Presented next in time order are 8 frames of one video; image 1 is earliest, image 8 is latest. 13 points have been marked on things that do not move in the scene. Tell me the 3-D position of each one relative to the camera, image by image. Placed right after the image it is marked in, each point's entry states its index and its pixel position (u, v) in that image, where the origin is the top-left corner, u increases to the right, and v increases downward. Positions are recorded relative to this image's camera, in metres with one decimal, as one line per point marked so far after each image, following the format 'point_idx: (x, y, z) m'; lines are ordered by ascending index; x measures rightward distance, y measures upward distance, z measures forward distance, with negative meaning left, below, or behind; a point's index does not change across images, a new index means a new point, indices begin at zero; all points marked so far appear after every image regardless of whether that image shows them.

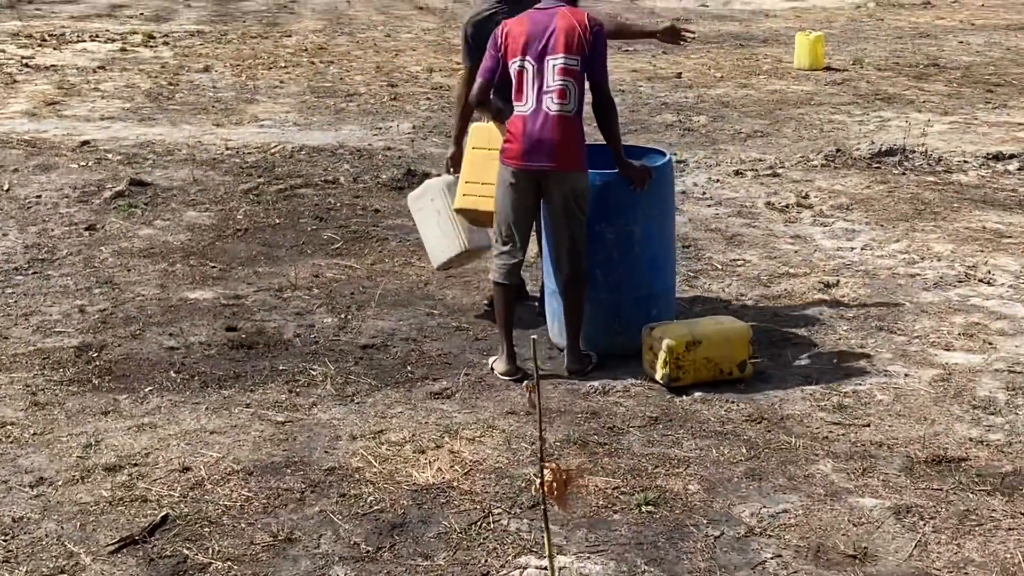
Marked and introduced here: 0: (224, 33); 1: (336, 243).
0: (-2.8, +2.5, +13.1) m
1: (-0.8, +0.2, +6.0) m
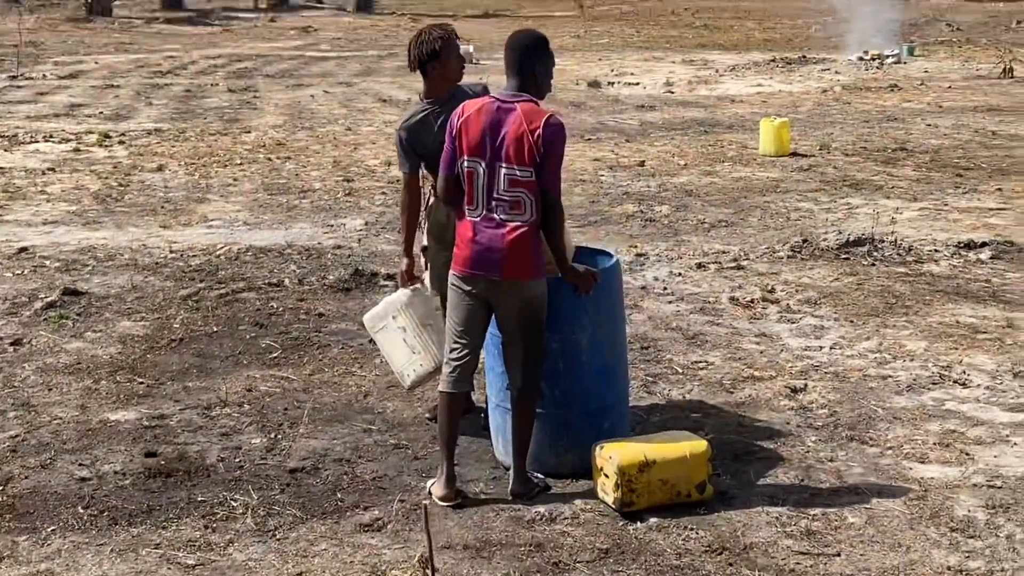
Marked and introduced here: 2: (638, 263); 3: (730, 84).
0: (-3.2, +1.5, +12.9) m
1: (-1.0, -0.3, +5.7) m
2: (+0.7, +0.1, +7.3) m
3: (+3.0, +2.8, +18.3) m
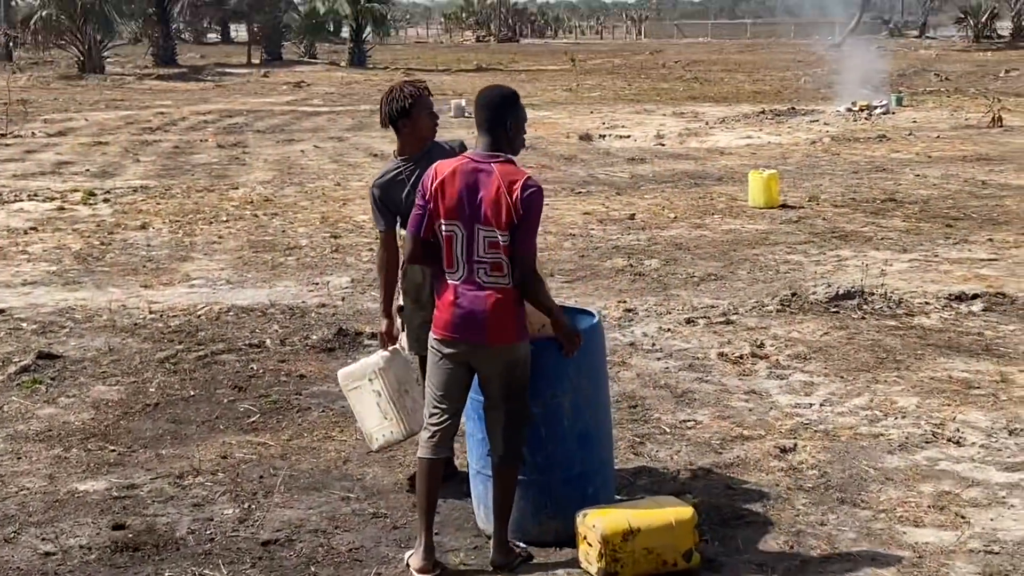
0: (-3.3, +0.9, +12.8) m
1: (-1.1, -0.5, +5.6) m
2: (+0.6, -0.2, +7.2) m
3: (+2.8, +2.1, +18.3) m
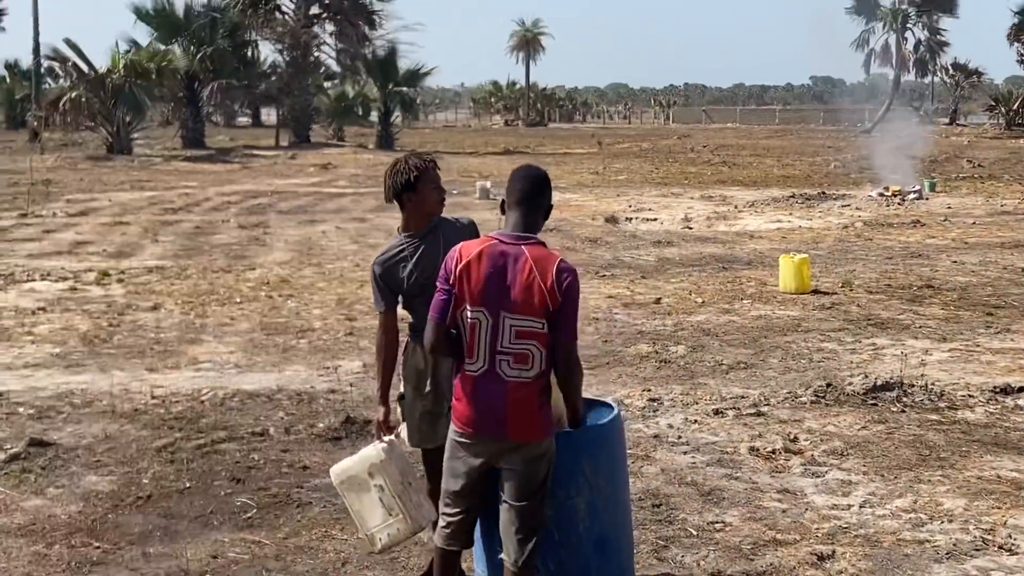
0: (-3.1, +0.2, +12.6) m
1: (-1.0, -0.9, +5.2) m
2: (+0.7, -0.6, +6.8) m
3: (+3.2, +0.9, +18.0) m
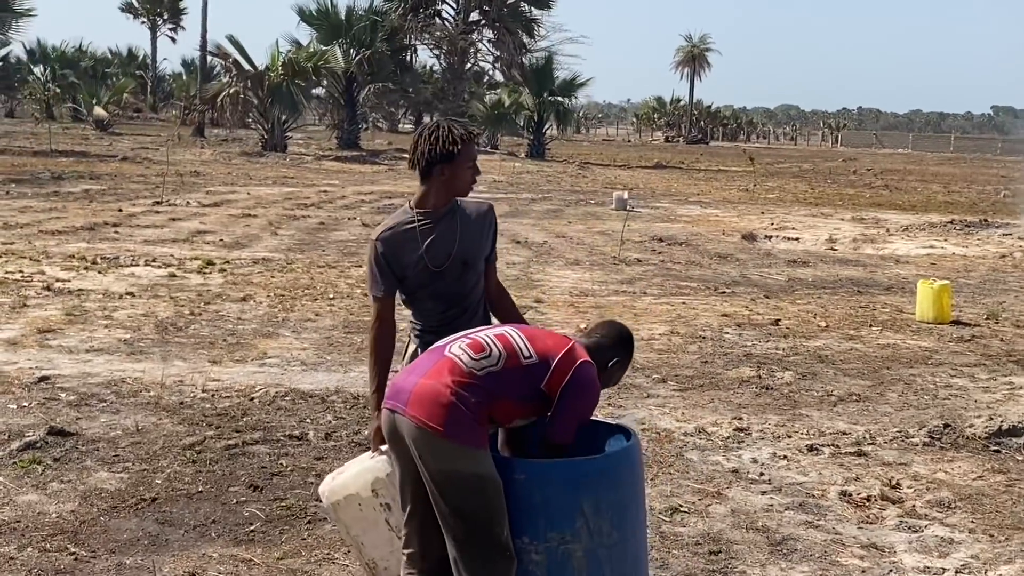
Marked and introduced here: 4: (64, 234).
0: (-2.0, +0.2, +12.2) m
1: (-0.9, -0.8, +4.7) m
2: (+1.0, -0.7, +6.1) m
3: (+4.8, +0.6, +16.9) m
4: (-4.6, +0.6, +13.7) m
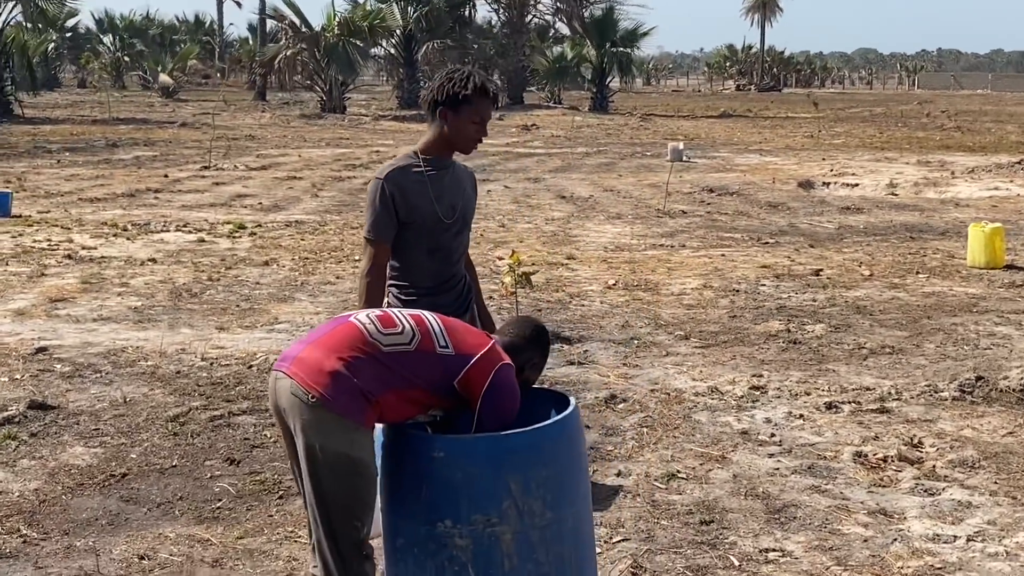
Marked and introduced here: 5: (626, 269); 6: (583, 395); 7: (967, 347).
0: (-1.7, +0.6, +12.0) m
1: (-1.0, -0.7, +4.4) m
2: (+1.0, -0.5, +5.7) m
3: (+5.4, +1.2, +16.3) m
4: (-4.2, +0.9, +13.7) m
5: (+0.8, +0.1, +9.4) m
6: (+0.3, -0.5, +5.8) m
7: (+2.3, -0.3, +6.9) m
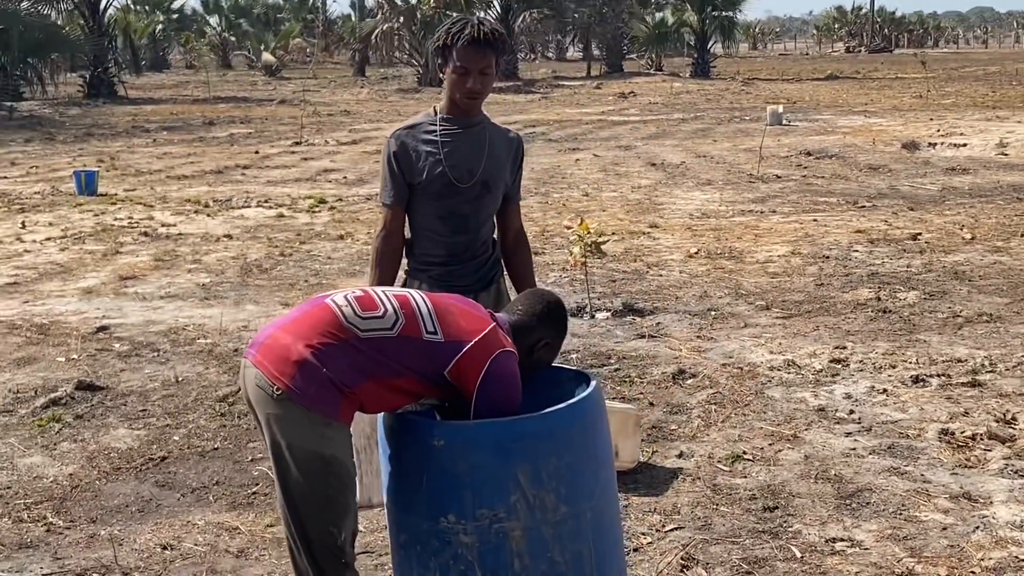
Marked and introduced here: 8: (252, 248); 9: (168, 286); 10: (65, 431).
0: (-0.9, +0.8, +11.8) m
1: (-0.8, -0.6, +4.2) m
2: (+1.3, -0.3, +5.4) m
3: (+6.5, +1.7, +15.5) m
4: (-3.3, +1.1, +13.7) m
5: (+1.3, +0.3, +9.0) m
6: (+0.6, -0.3, +5.4) m
7: (+2.7, -0.1, +6.4) m
8: (-1.7, +0.3, +8.9) m
9: (-1.9, 0.0, +7.7) m
10: (-1.6, -0.5, +4.8) m
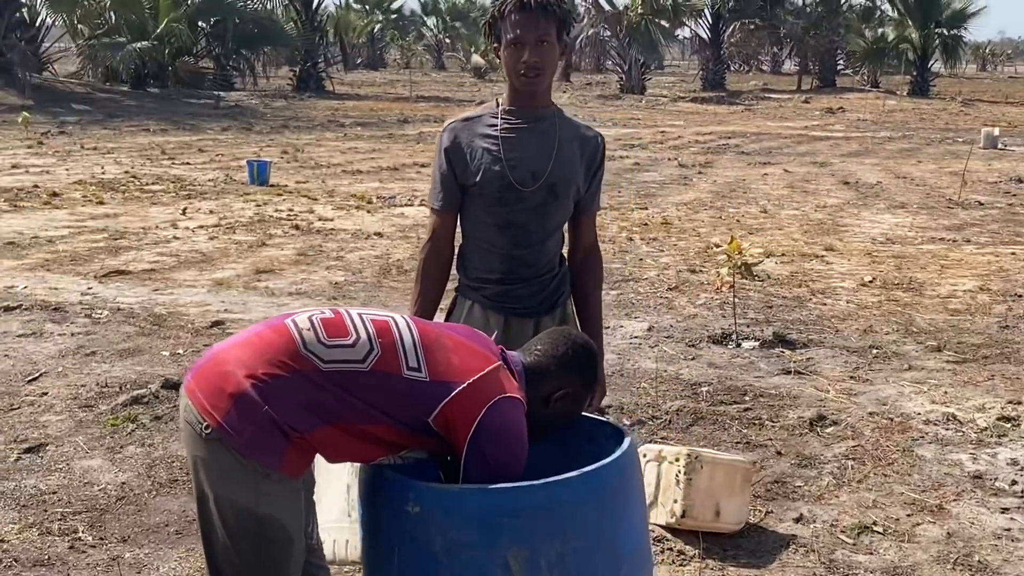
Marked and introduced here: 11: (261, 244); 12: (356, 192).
0: (+0.5, +0.7, +11.3) m
1: (-0.6, -0.6, +3.8) m
2: (+1.7, -0.5, +4.6) m
3: (+8.4, +1.1, +13.9) m
4: (-1.5, +1.1, +13.5) m
5: (+2.3, +0.1, +8.2) m
6: (+1.0, -0.5, +4.8) m
7: (+3.2, -0.4, +5.5) m
8: (-0.7, +0.3, +8.6) m
9: (-1.1, 0.0, +7.4) m
10: (-1.3, -0.5, +4.5) m
11: (-1.6, +0.3, +8.6) m
12: (-1.4, +0.9, +11.9) m
